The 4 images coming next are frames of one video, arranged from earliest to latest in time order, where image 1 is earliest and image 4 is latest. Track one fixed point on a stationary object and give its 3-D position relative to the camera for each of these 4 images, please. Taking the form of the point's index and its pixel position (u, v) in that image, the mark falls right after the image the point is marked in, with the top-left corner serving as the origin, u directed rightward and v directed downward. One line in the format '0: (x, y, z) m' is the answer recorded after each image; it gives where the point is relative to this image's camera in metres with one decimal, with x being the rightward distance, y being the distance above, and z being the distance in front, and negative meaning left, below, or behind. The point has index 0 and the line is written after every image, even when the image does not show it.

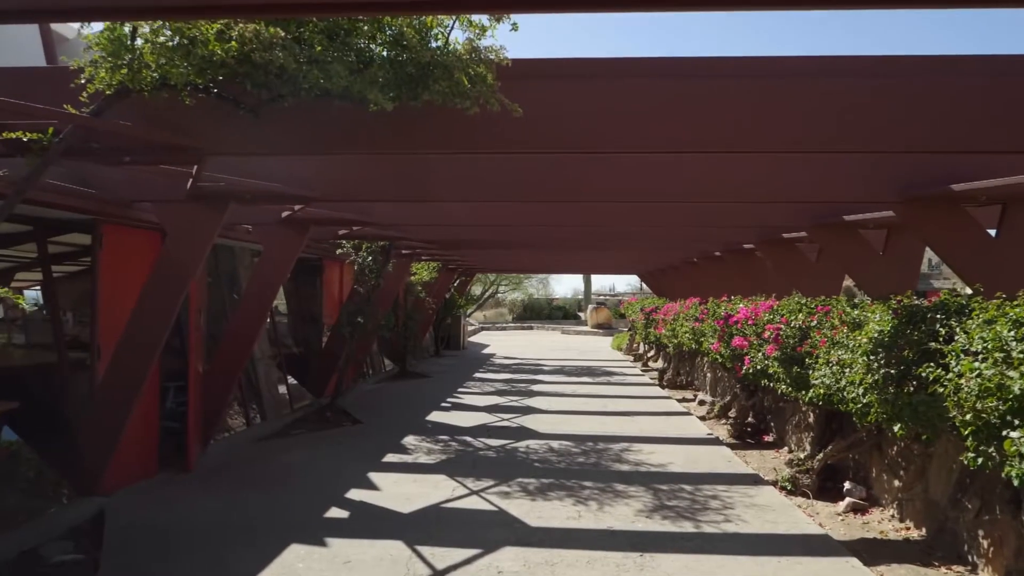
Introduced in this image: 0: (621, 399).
0: (+1.8, -1.9, +12.3) m
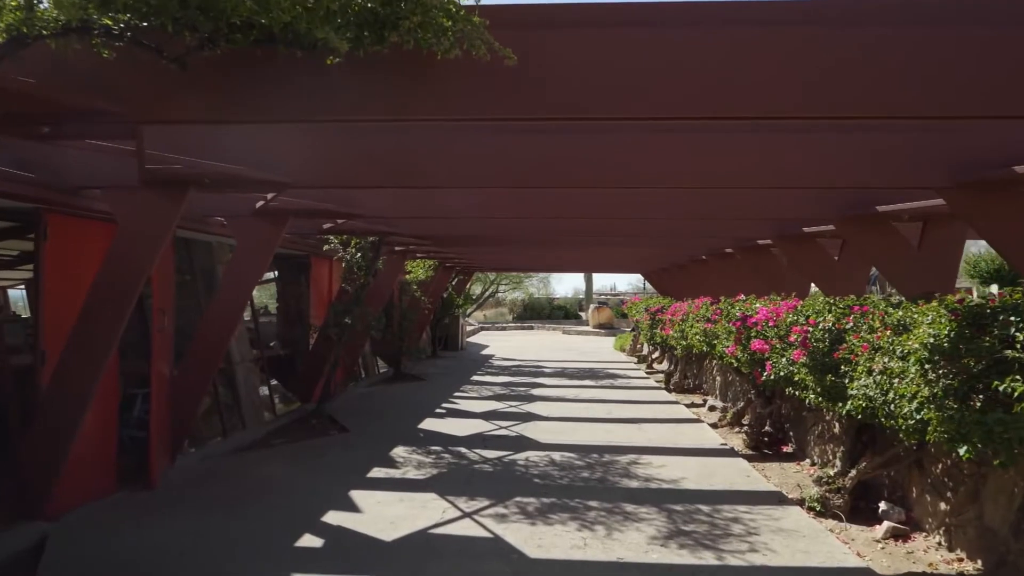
0: (+1.8, -1.9, +11.6) m
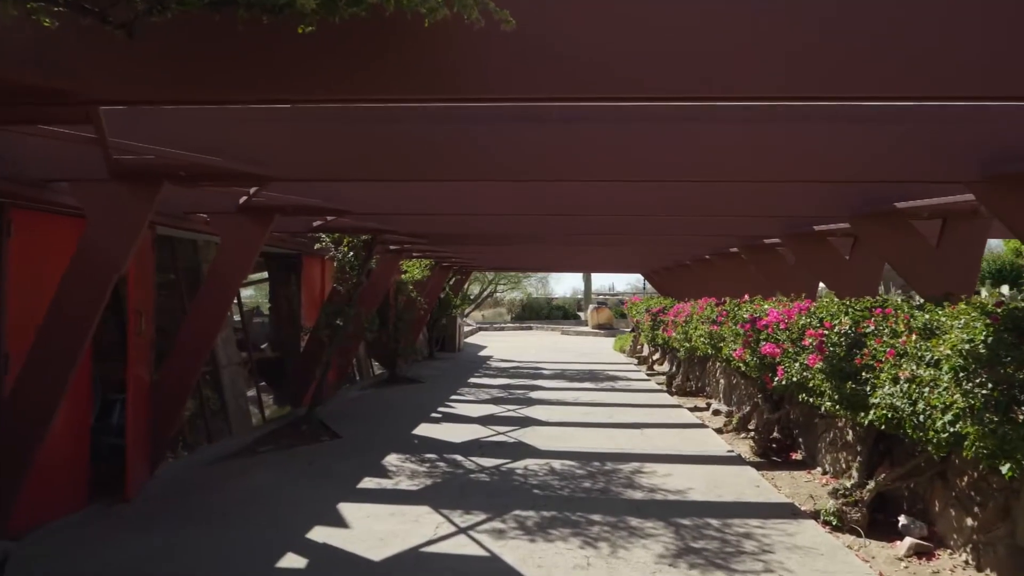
0: (+1.8, -1.9, +11.3) m
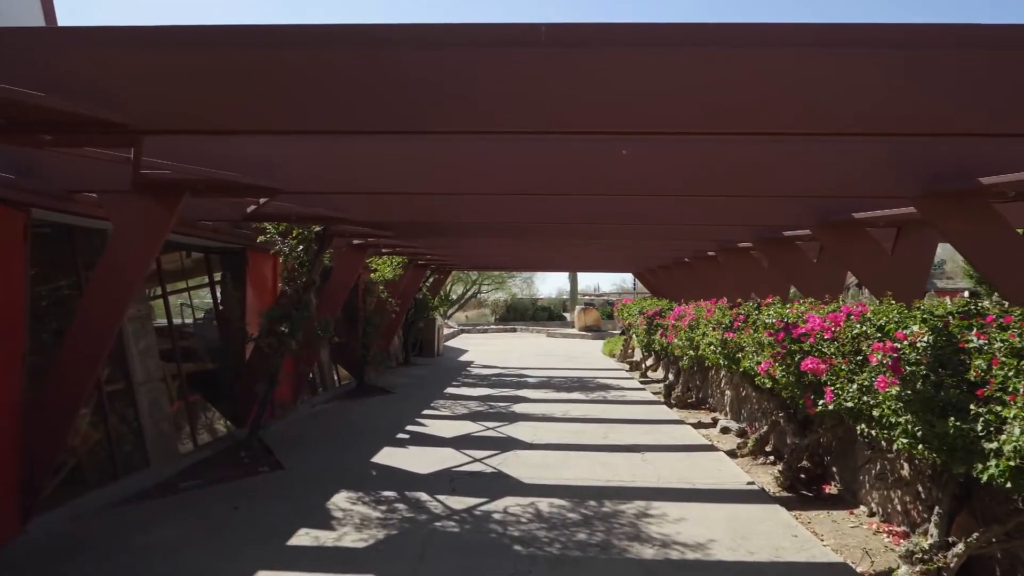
0: (+1.5, -1.9, +9.9) m
